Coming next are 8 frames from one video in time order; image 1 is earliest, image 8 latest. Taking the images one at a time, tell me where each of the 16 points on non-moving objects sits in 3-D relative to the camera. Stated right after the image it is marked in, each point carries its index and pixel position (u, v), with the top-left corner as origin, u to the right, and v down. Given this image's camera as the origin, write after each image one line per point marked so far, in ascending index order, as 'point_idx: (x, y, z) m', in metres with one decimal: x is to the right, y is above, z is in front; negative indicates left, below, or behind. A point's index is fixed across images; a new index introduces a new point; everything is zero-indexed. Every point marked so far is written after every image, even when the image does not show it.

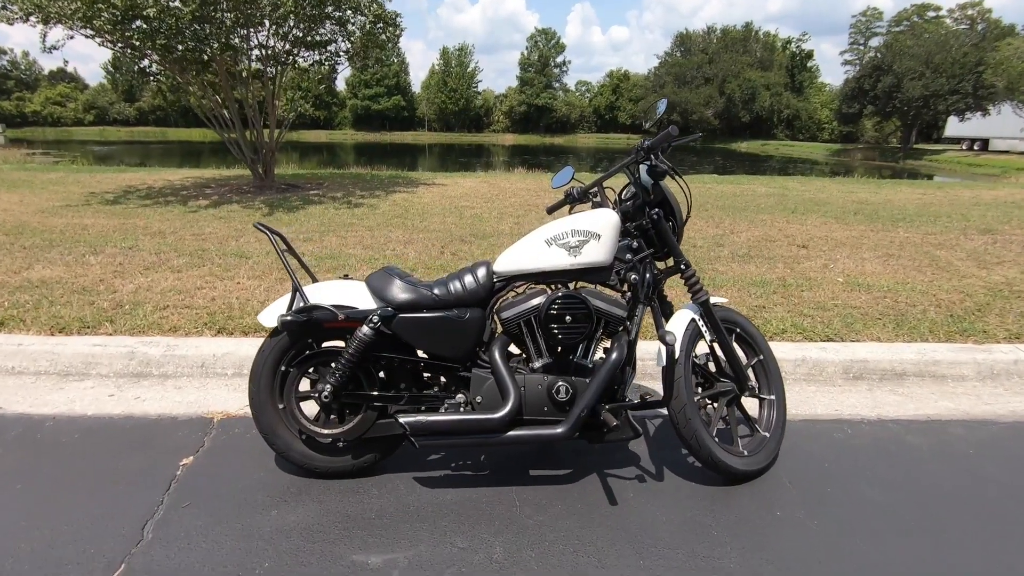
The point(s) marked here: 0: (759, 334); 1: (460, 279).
0: (+1.4, -0.3, +3.1) m
1: (-0.3, 0.0, +2.7) m
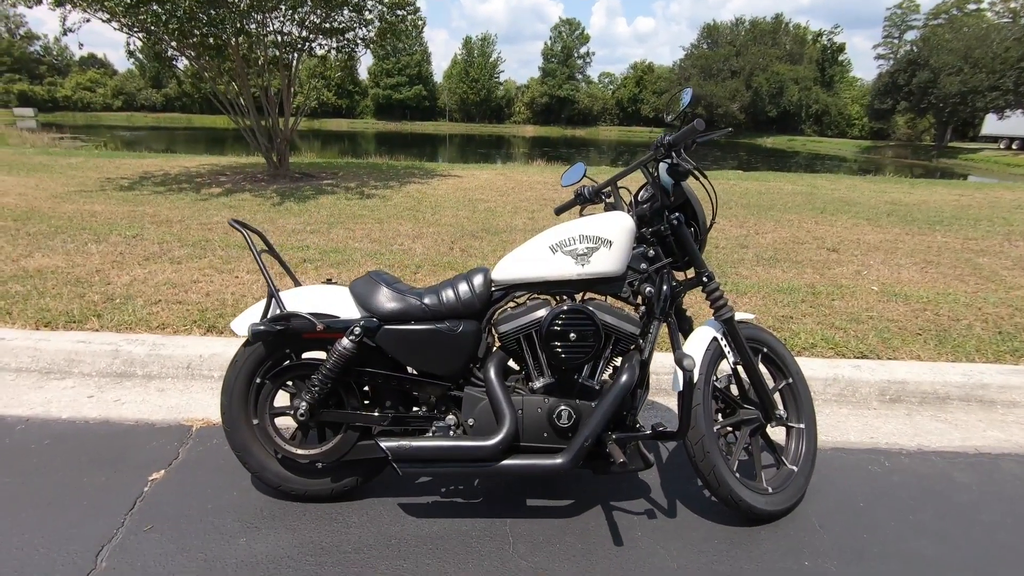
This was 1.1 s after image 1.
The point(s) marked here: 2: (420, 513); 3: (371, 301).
0: (+1.4, -0.3, +2.7) m
1: (-0.3, 0.0, +2.4) m
2: (-0.4, -1.0, +2.5) m
3: (-0.6, -0.1, +2.3) m
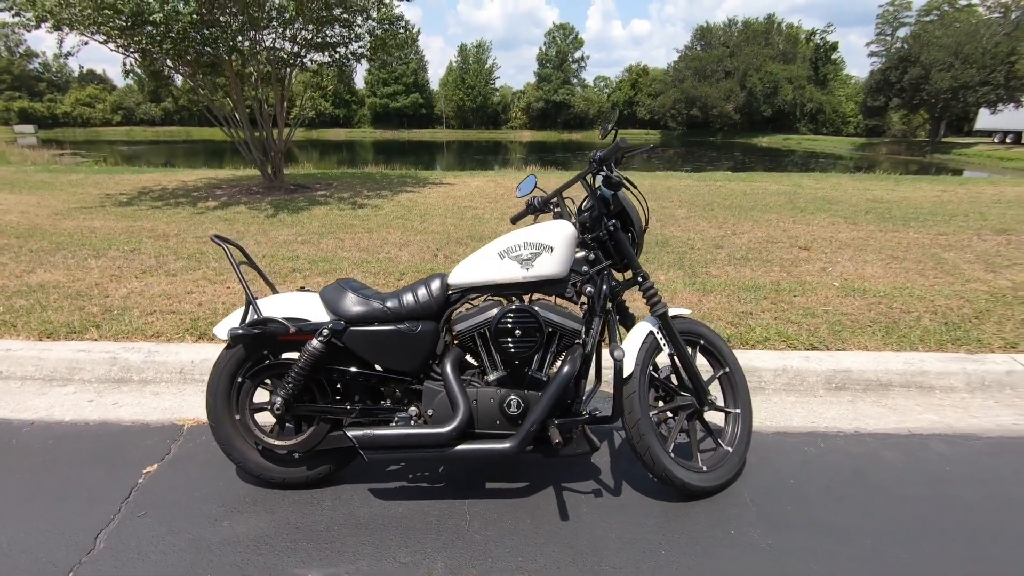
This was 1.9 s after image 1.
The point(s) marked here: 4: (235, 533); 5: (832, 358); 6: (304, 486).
0: (+1.2, -0.3, +3.0) m
1: (-0.5, 0.0, +2.7) m
2: (-0.6, -1.1, +2.7) m
3: (-0.8, -0.1, +2.6) m
4: (-1.3, -1.1, +2.5) m
5: (+2.4, -0.5, +4.0) m
6: (-1.1, -1.0, +2.8) m
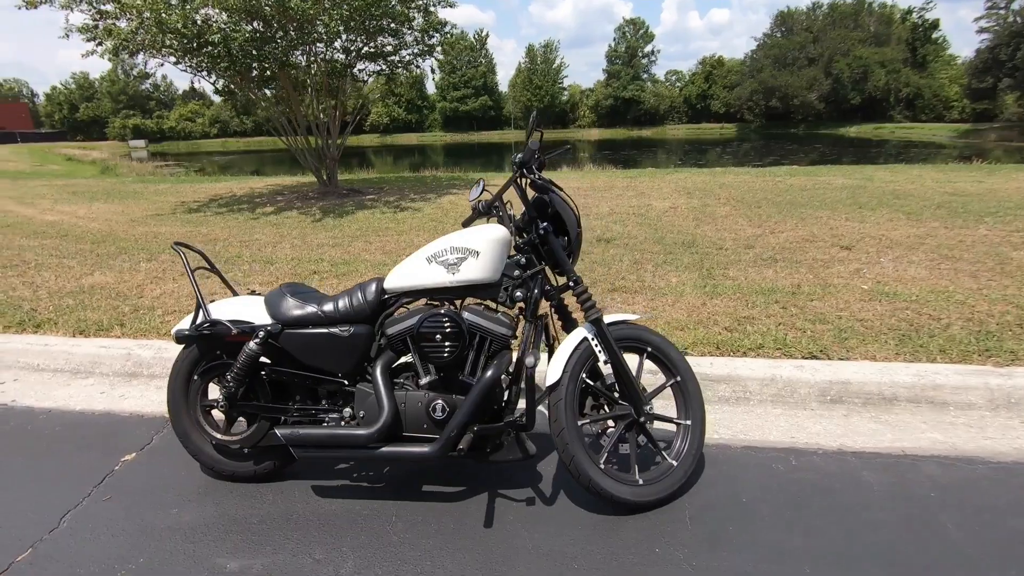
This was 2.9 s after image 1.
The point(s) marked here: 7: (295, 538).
0: (+0.9, -0.4, +2.8) m
1: (-0.8, 0.0, +2.8) m
2: (-1.0, -1.1, +2.8) m
3: (-1.2, -0.1, +2.7) m
4: (-1.7, -1.2, +2.7) m
5: (+2.2, -0.5, +3.7) m
6: (-1.4, -1.0, +2.9) m
7: (-1.0, -1.2, +2.5) m
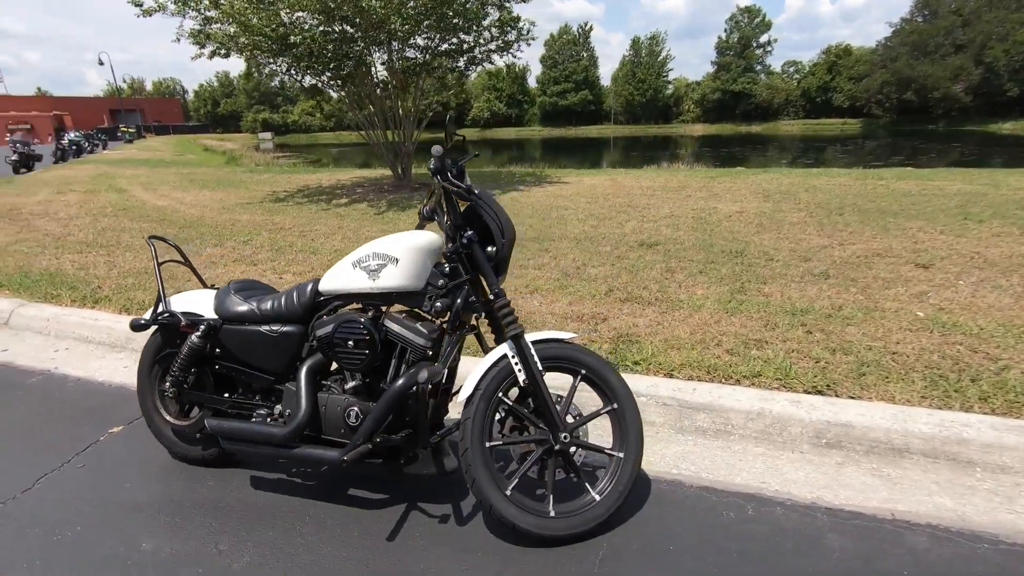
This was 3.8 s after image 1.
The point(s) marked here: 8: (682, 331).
0: (+0.5, -0.4, +2.6) m
1: (-1.2, 0.0, +2.8) m
2: (-1.4, -1.1, +2.9) m
3: (-1.5, -0.1, +2.9) m
4: (-2.1, -1.1, +2.9) m
5: (+1.9, -0.7, +3.2) m
6: (-1.8, -1.0, +3.1) m
7: (-1.5, -1.2, +2.6) m
8: (+1.3, -0.3, +4.2) m
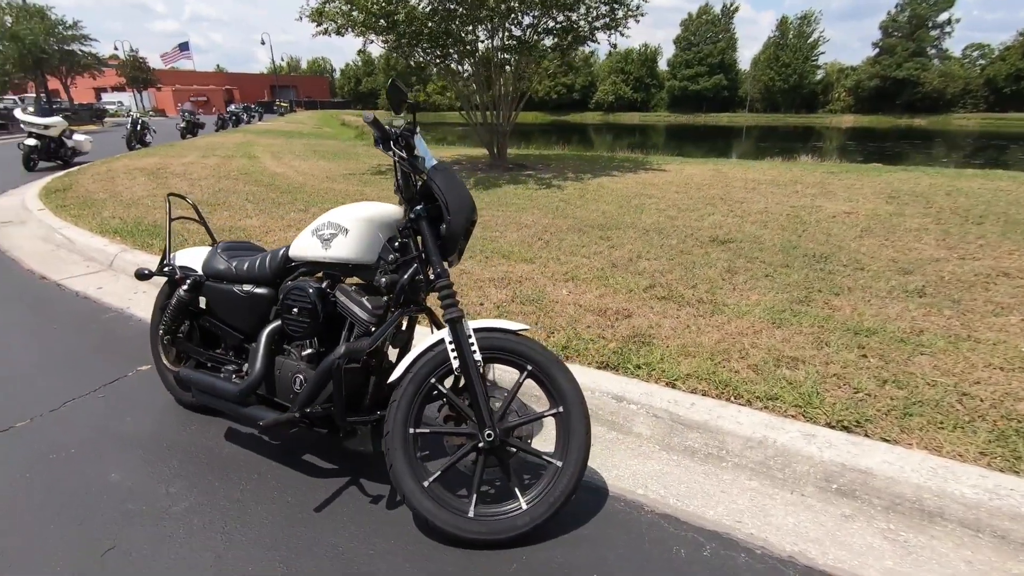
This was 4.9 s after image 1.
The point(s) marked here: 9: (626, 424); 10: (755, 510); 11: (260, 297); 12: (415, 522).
0: (+0.2, -0.4, +2.4) m
1: (-1.3, +0.2, +2.9) m
2: (-1.6, -0.8, +3.1) m
3: (-1.7, +0.1, +3.0) m
4: (-2.3, -0.8, +3.2) m
5: (+1.7, -0.8, +2.7) m
6: (-1.9, -0.7, +3.3) m
7: (-1.7, -0.9, +2.8) m
8: (+1.4, -0.3, +3.8) m
9: (+0.6, -0.8, +3.0) m
10: (+1.1, -1.0, +2.5) m
11: (-1.3, -0.1, +2.8) m
12: (-0.4, -1.1, +2.4) m
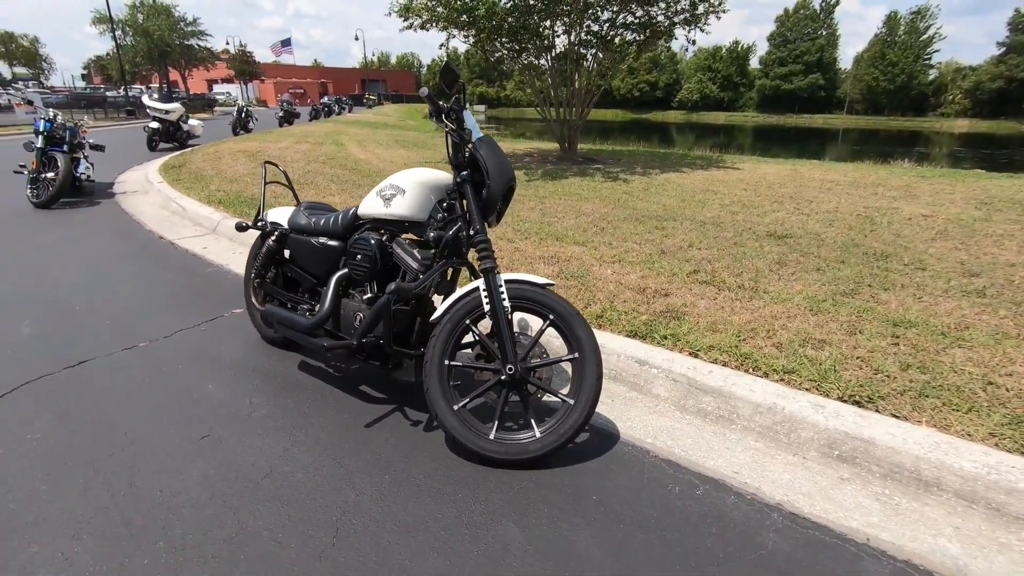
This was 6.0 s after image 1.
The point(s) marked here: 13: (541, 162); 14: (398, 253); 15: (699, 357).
0: (+0.3, -0.2, +2.7) m
1: (-1.1, +0.4, +3.4) m
2: (-1.4, -0.5, +3.6) m
3: (-1.4, +0.5, +3.5) m
4: (-2.1, -0.5, +3.8) m
5: (+1.8, -0.7, +2.8) m
6: (-1.7, -0.4, +3.9) m
7: (-1.6, -0.6, +3.3) m
8: (+1.7, -0.2, +3.9) m
9: (+0.8, -0.6, +3.3) m
10: (+1.2, -0.9, +2.7) m
11: (-1.1, +0.2, +3.3) m
12: (-0.3, -0.8, +2.8) m
13: (+0.7, +3.4, +14.6) m
14: (-0.6, +0.2, +3.0) m
15: (+1.2, -0.4, +3.4) m
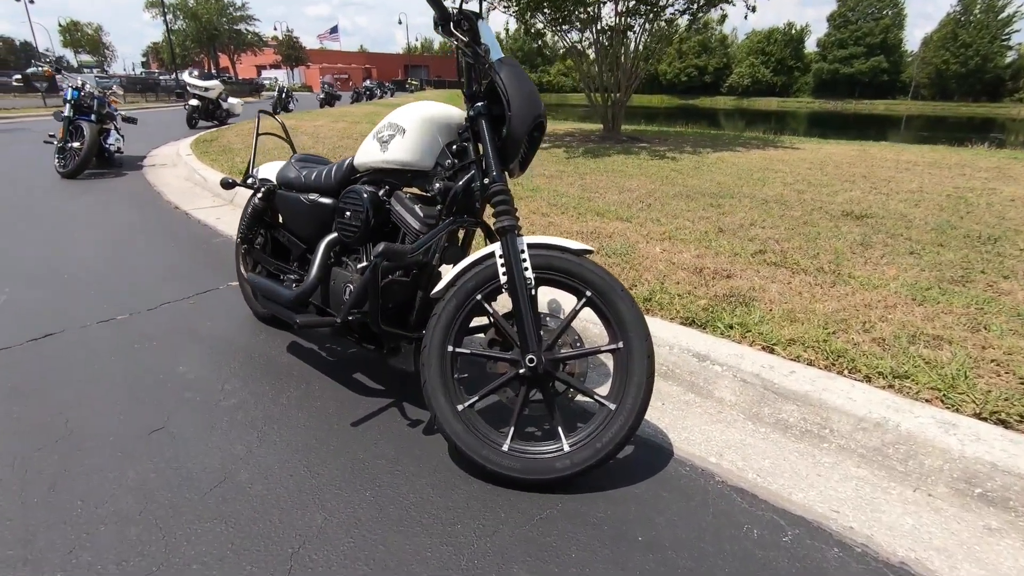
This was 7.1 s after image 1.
0: (+0.4, -0.1, +2.0) m
1: (-0.9, +0.6, +2.8) m
2: (-1.2, -0.3, +3.1) m
3: (-1.3, +0.6, +3.0) m
4: (-1.9, -0.3, +3.3) m
5: (+1.9, -0.6, +2.0) m
6: (-1.5, -0.2, +3.3) m
7: (-1.5, -0.4, +2.8) m
8: (+1.8, -0.1, +3.2) m
9: (+0.9, -0.5, +2.6) m
10: (+1.3, -0.8, +2.0) m
11: (-1.0, +0.4, +2.7) m
12: (-0.3, -0.7, +2.2) m
13: (+1.7, +3.8, +13.8) m
14: (-0.5, +0.3, +2.4) m
15: (+1.3, -0.3, +2.7) m
